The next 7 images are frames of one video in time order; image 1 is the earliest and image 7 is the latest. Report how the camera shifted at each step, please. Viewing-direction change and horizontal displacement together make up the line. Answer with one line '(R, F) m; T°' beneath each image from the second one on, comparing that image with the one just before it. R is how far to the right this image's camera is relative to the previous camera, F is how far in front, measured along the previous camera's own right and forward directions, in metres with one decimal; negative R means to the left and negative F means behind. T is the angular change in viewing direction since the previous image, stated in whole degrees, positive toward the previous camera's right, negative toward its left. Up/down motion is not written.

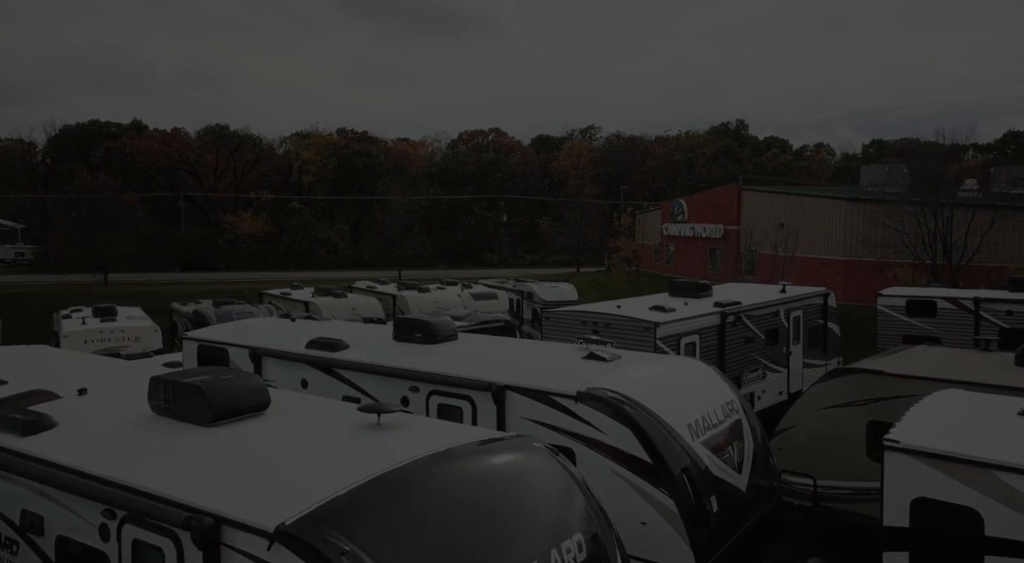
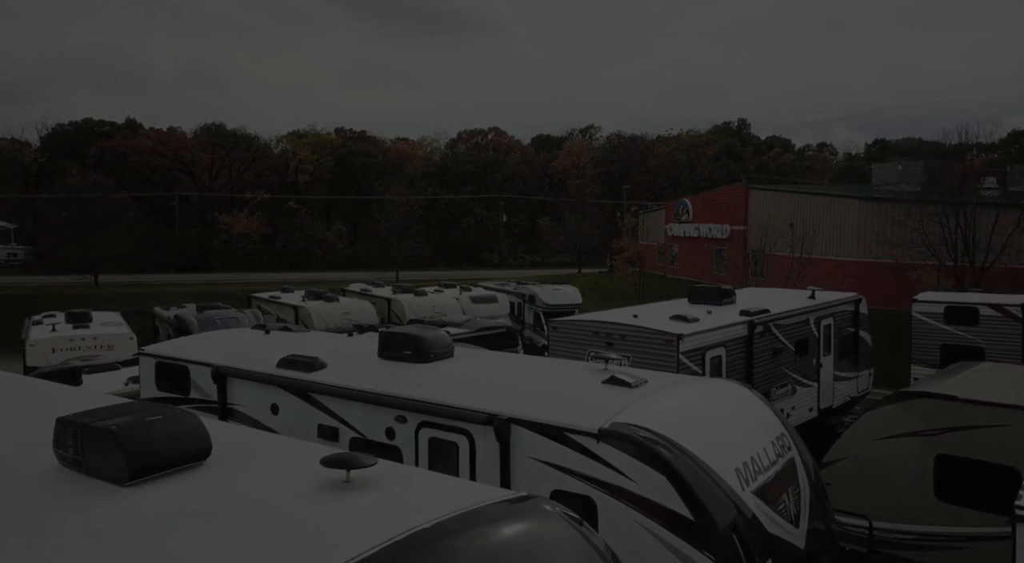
(0.0, +1.2) m; 0°
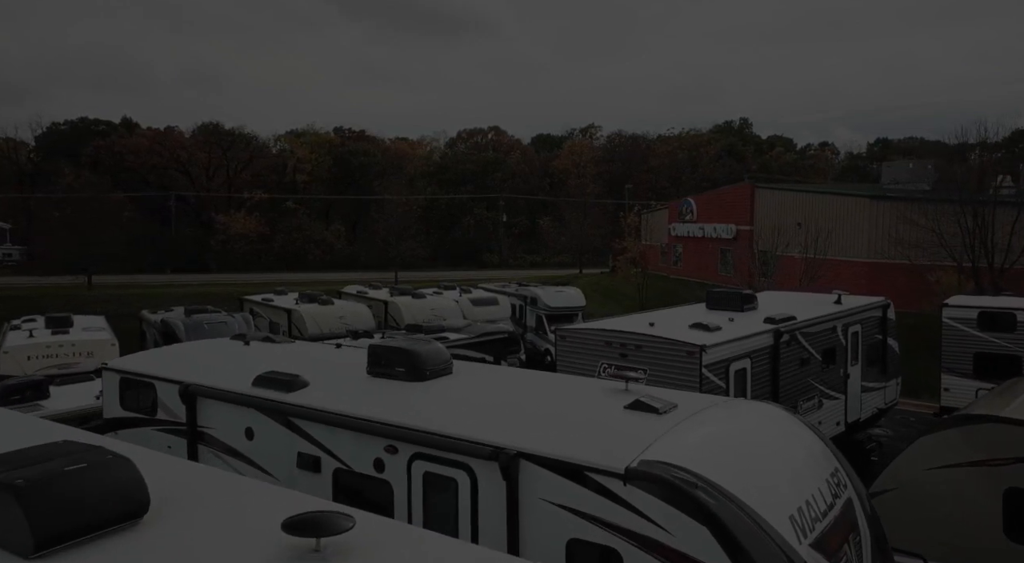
(-0.1, +0.8) m; 0°
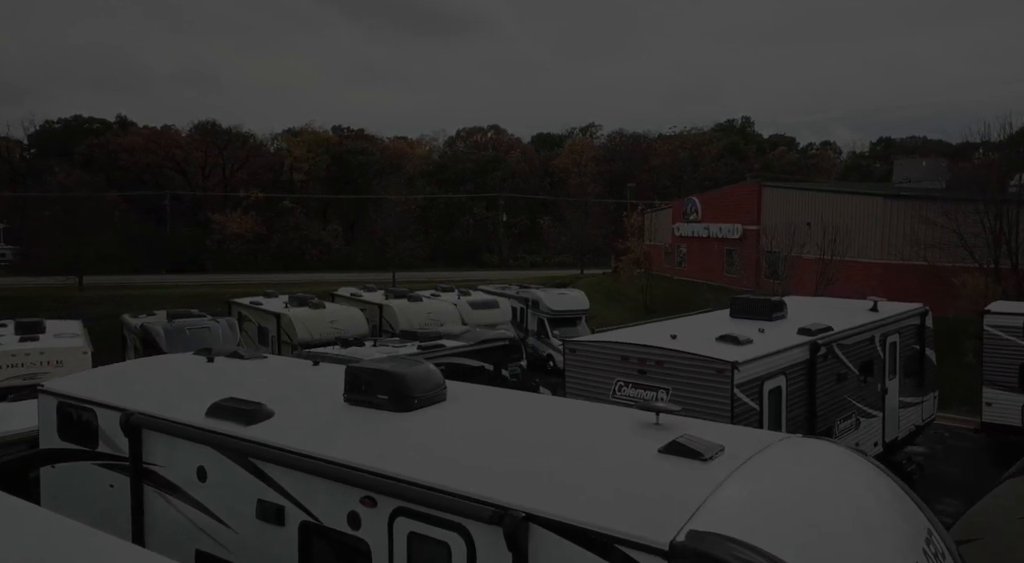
(0.0, +1.0) m; 0°
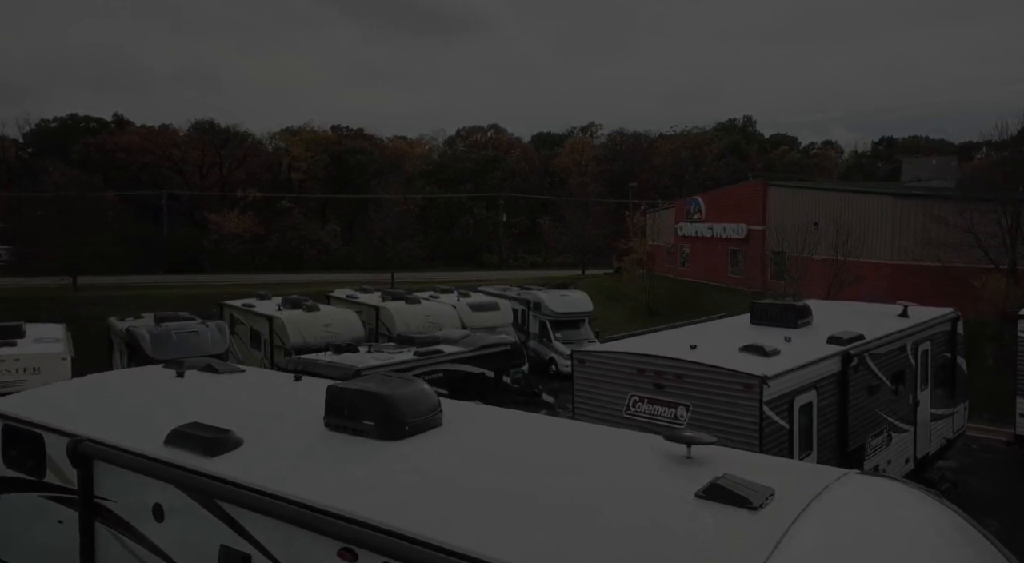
(0.0, +0.7) m; 0°
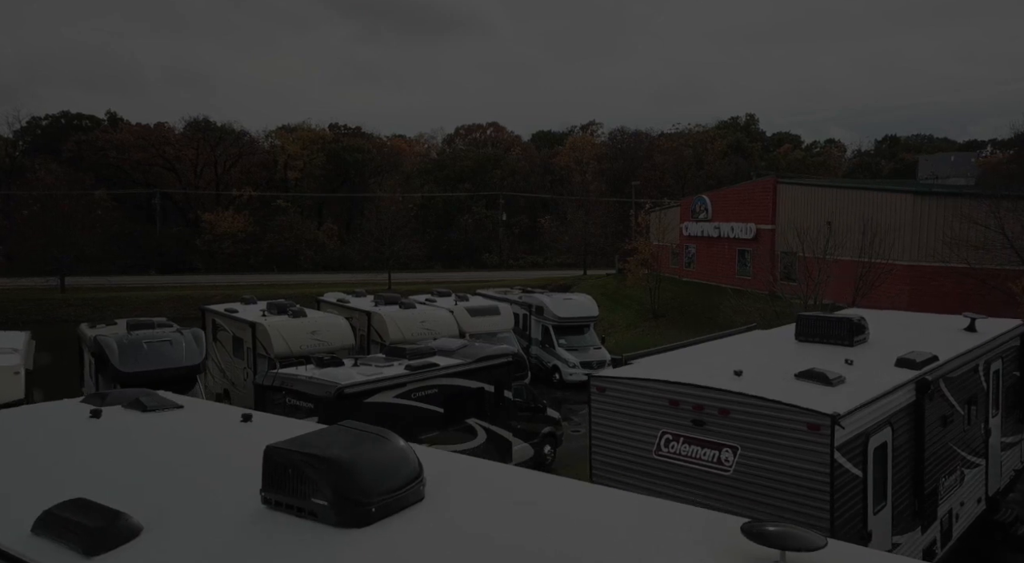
(0.0, +1.3) m; 0°
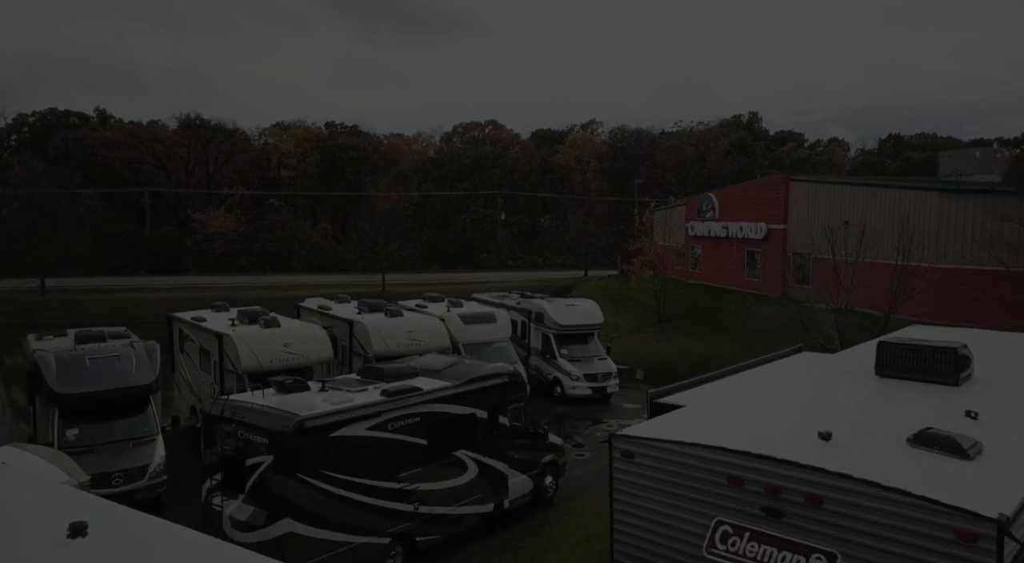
(0.0, +1.8) m; 0°
